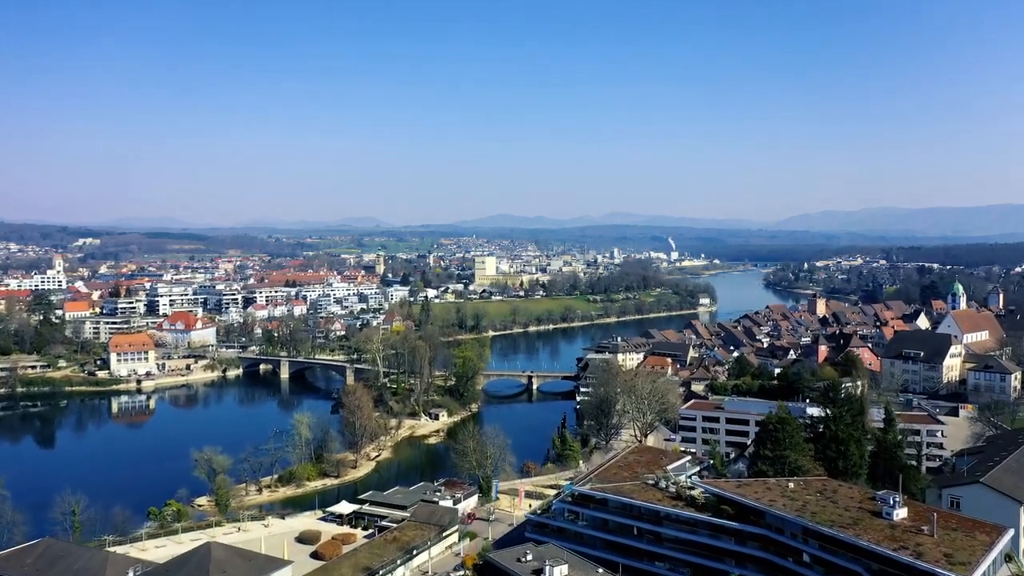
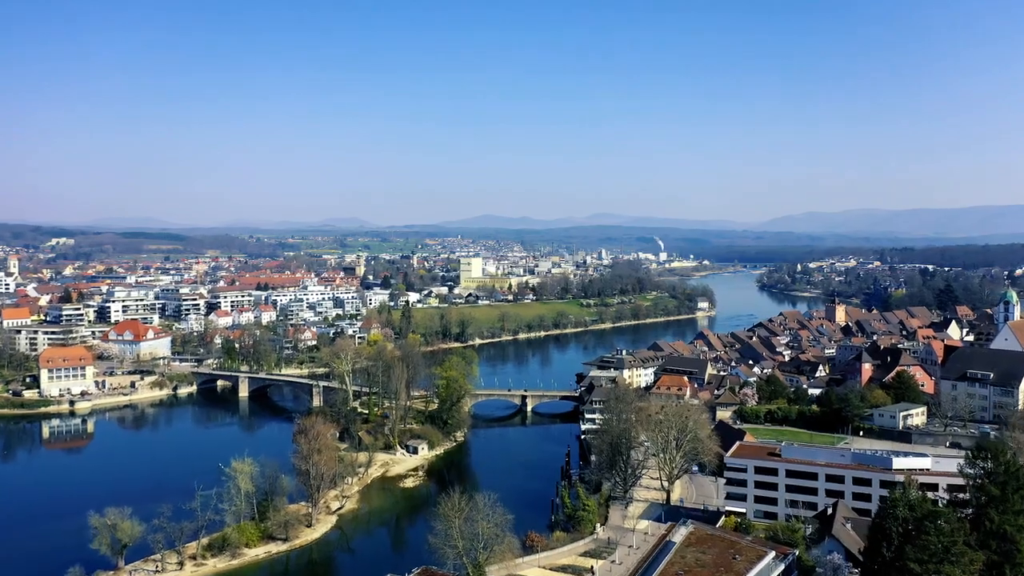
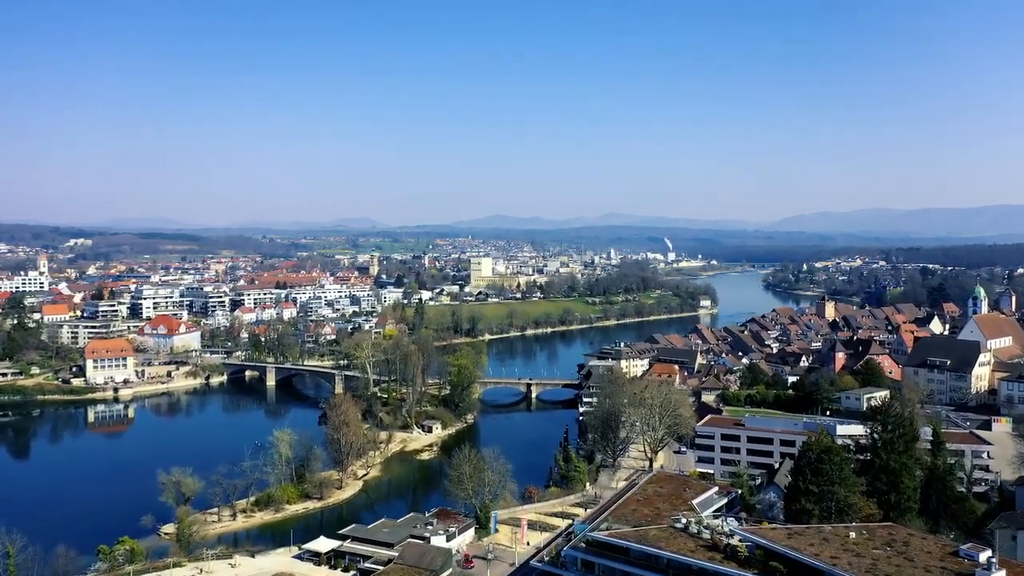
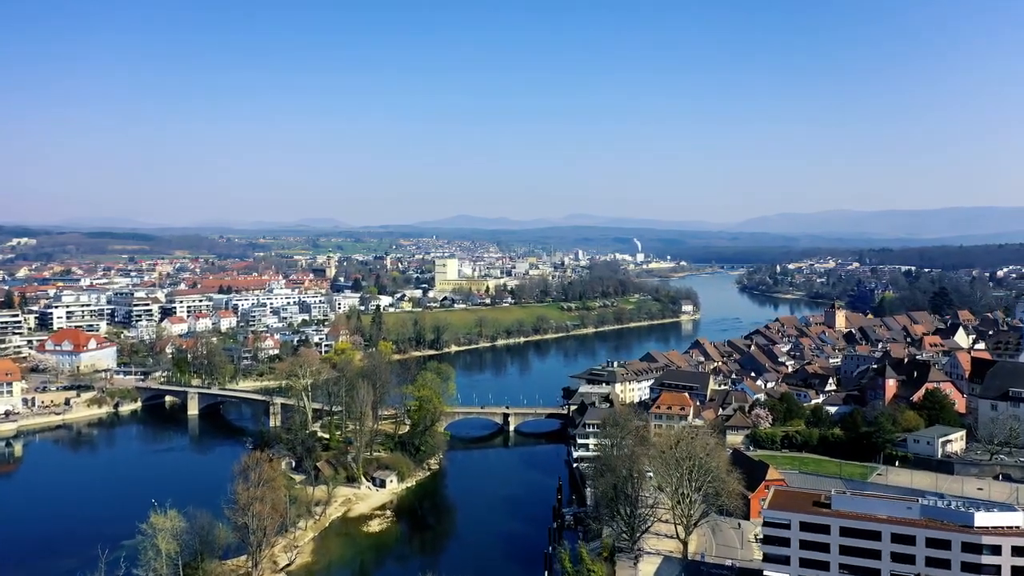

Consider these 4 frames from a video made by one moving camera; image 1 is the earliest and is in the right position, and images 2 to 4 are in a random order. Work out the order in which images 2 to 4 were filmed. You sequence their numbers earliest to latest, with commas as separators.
3, 2, 4
